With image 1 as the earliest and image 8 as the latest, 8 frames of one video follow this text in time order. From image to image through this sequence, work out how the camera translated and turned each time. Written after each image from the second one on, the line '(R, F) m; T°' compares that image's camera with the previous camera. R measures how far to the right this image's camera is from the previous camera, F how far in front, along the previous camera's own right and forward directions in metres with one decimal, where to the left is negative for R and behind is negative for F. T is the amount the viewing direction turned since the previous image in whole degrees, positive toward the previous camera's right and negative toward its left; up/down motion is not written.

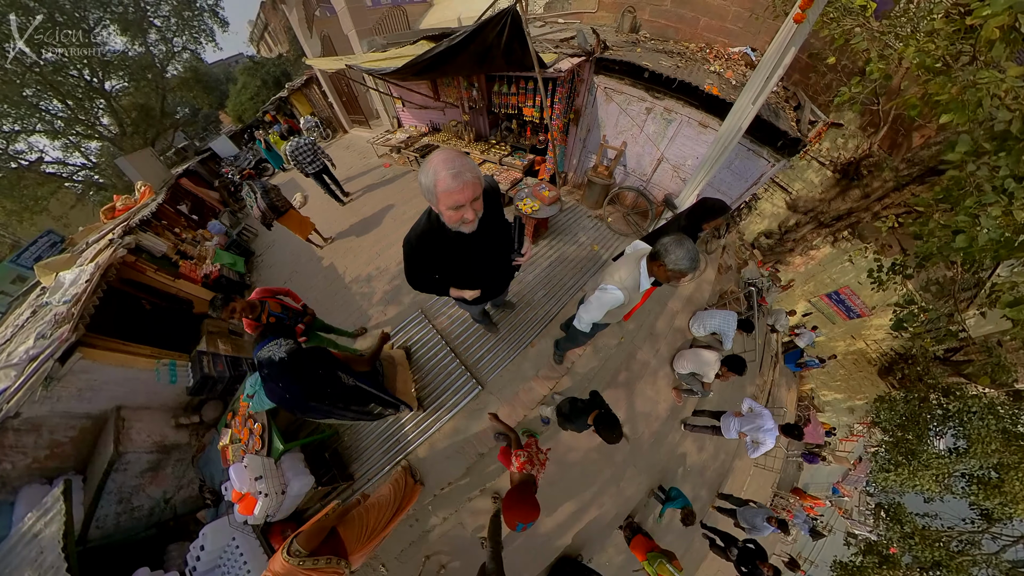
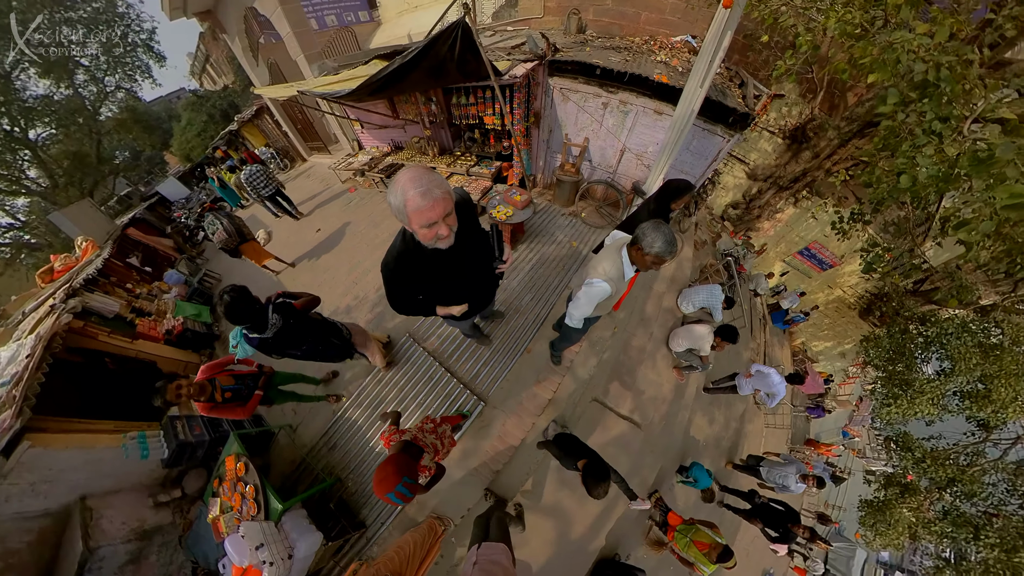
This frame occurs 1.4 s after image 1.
(-0.3, +0.1) m; +5°
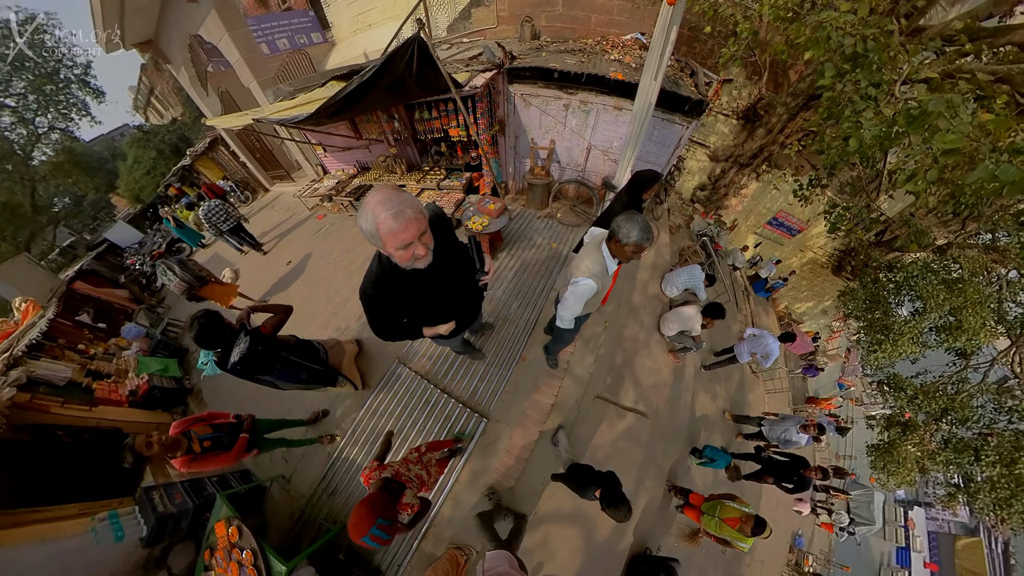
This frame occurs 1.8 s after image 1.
(-0.3, +0.1) m; +5°
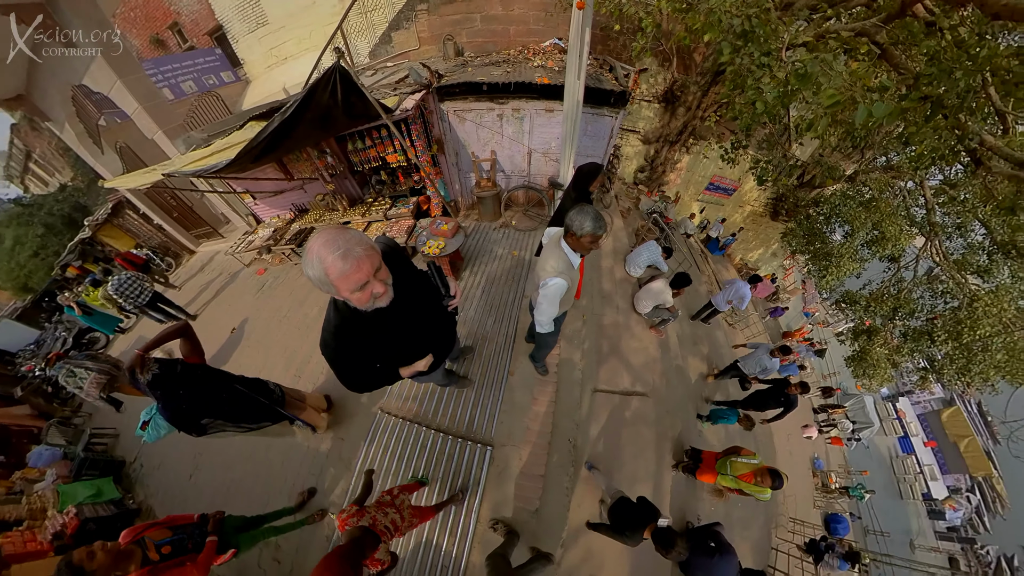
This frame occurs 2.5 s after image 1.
(-0.5, +0.2) m; +10°
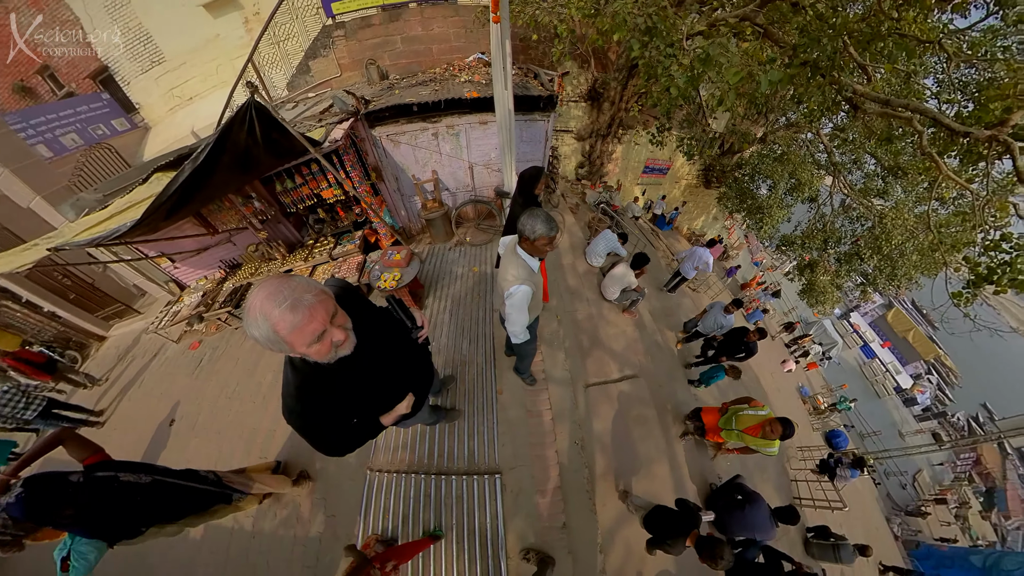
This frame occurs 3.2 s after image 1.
(-0.5, +0.2) m; +10°
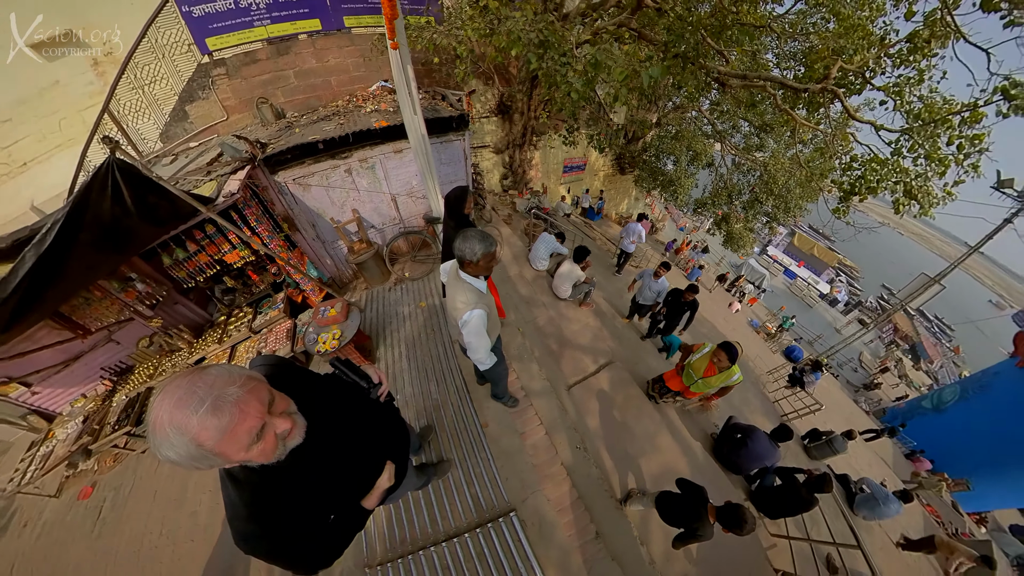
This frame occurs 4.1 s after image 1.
(-0.7, +0.3) m; +14°
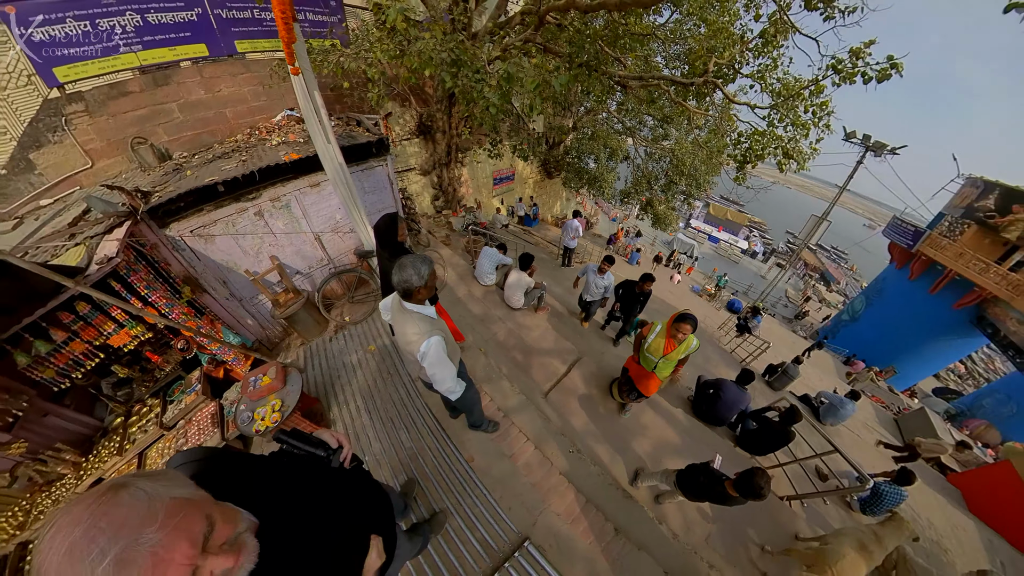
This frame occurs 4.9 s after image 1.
(-0.6, +0.2) m; +13°
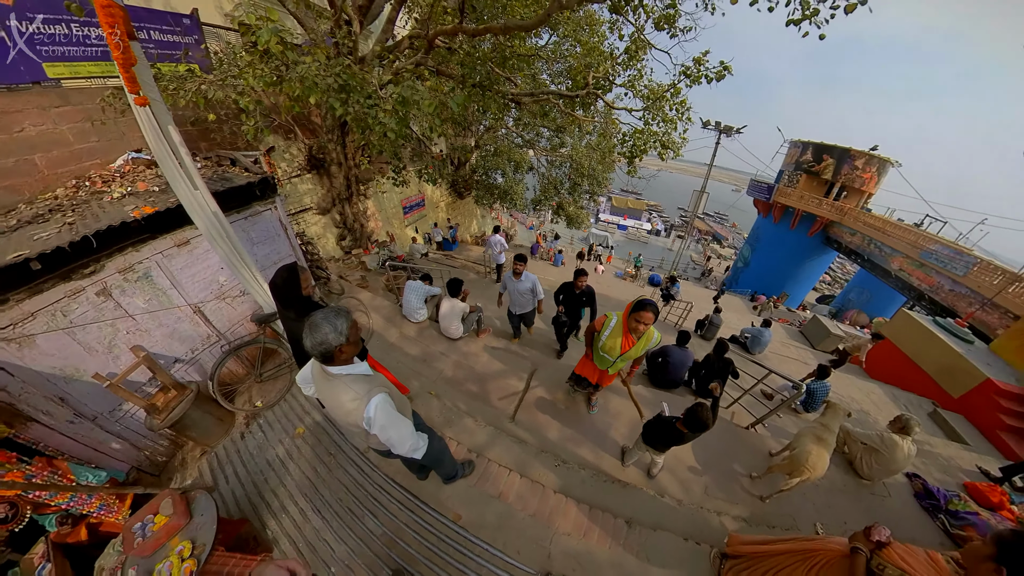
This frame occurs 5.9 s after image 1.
(-0.8, +0.3) m; +18°
